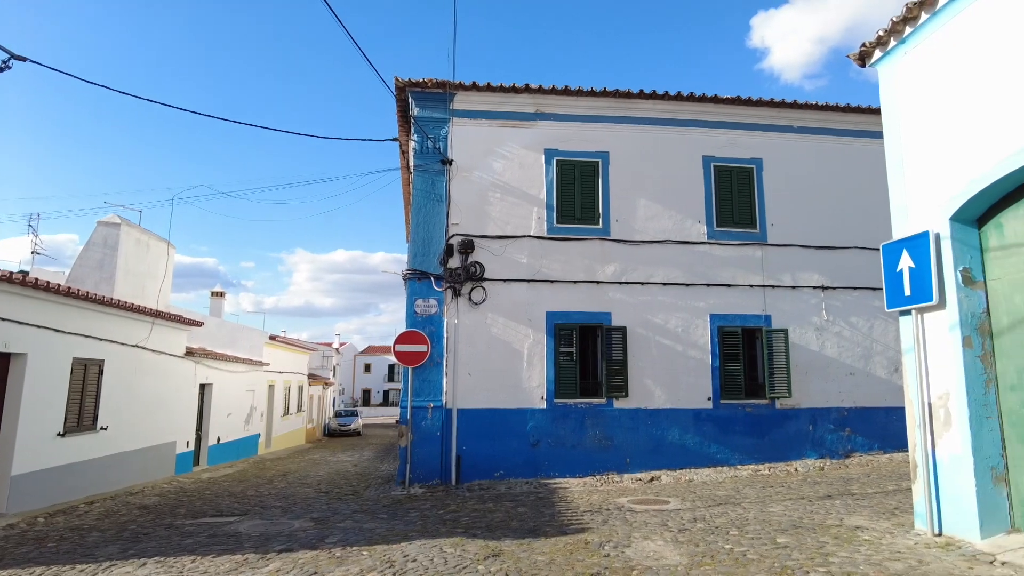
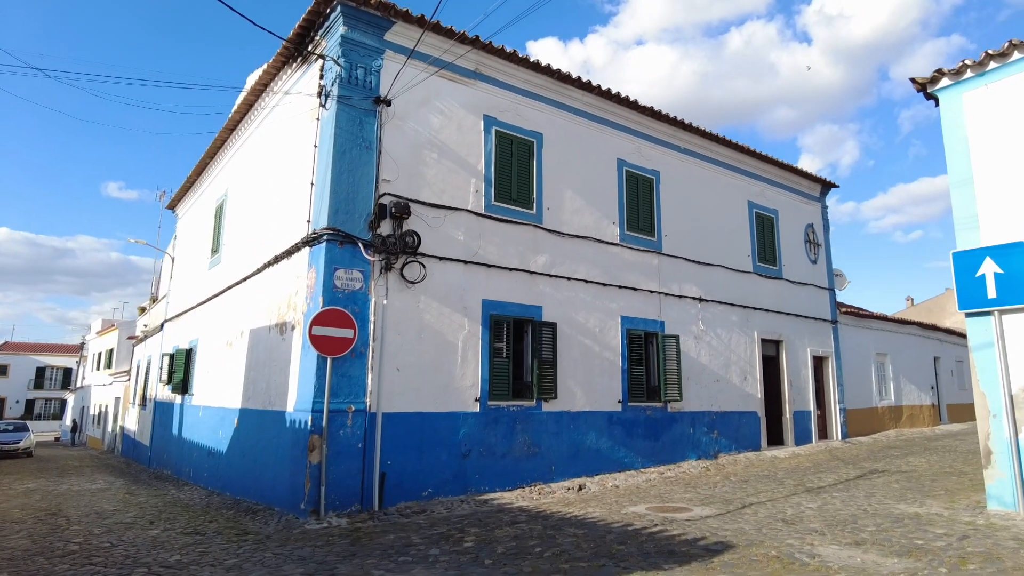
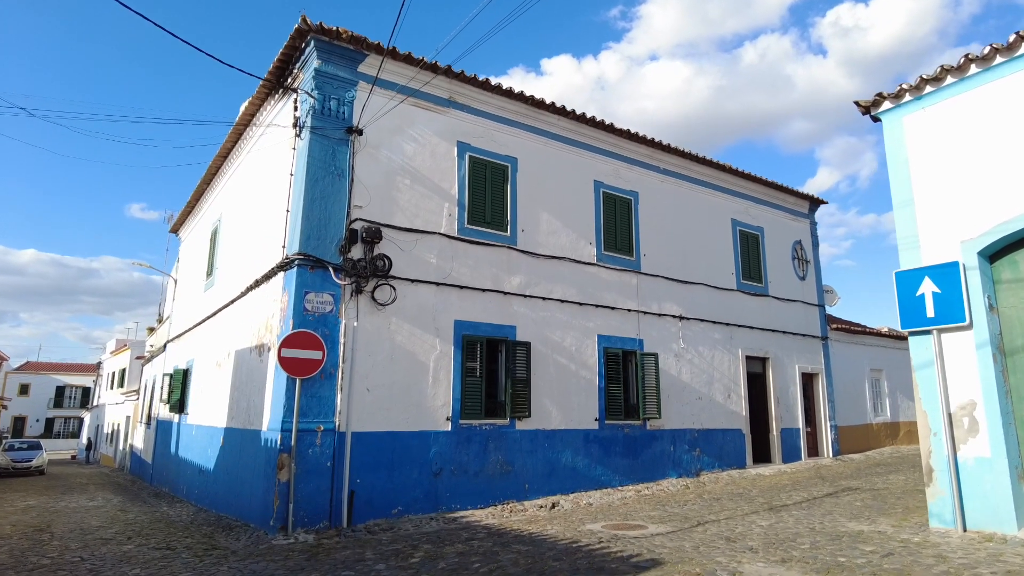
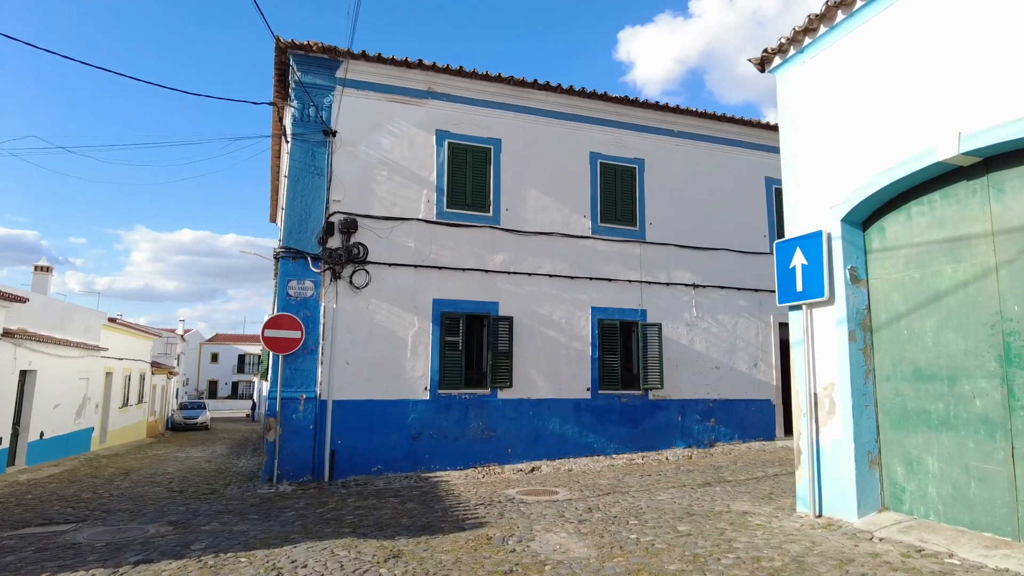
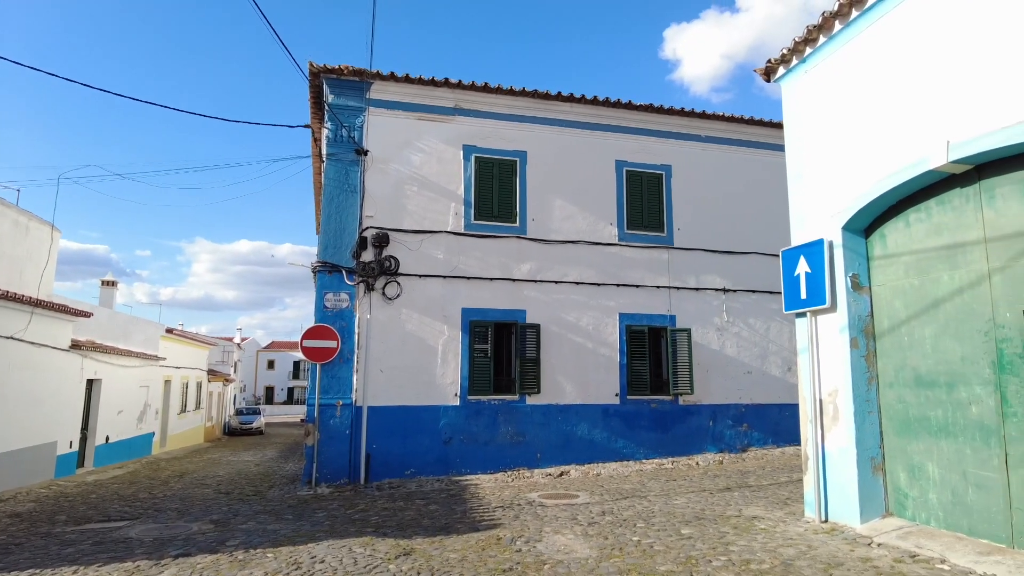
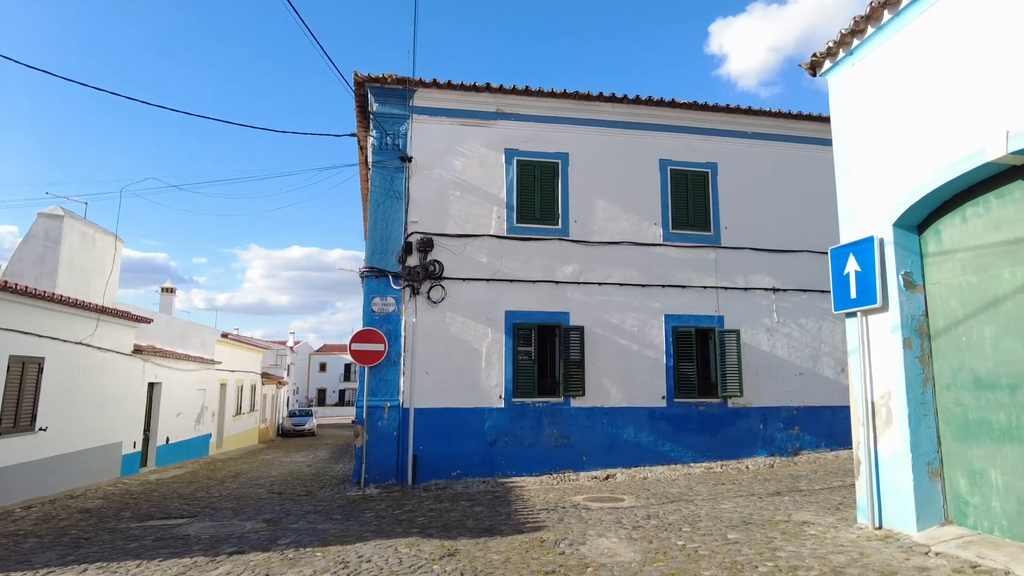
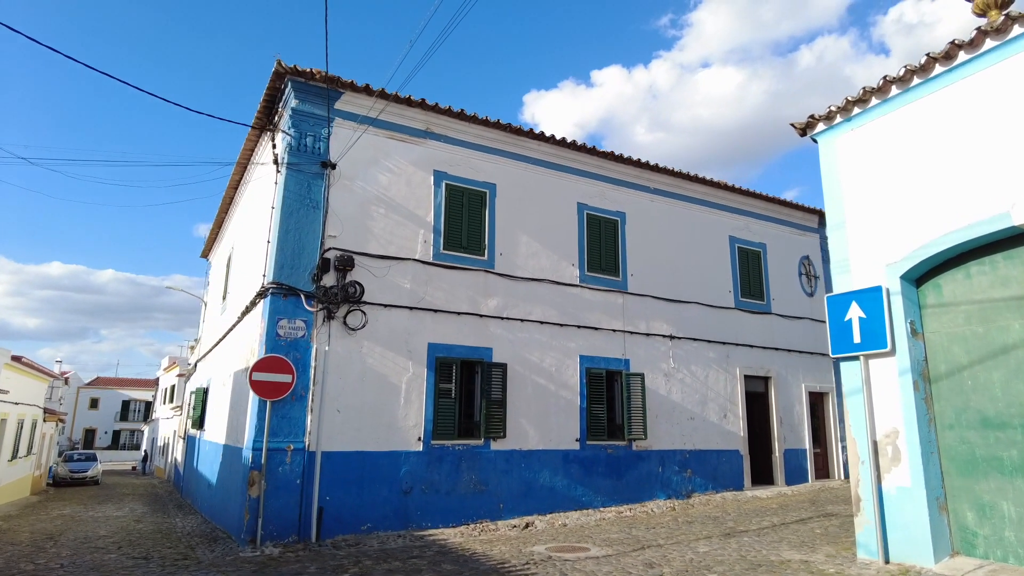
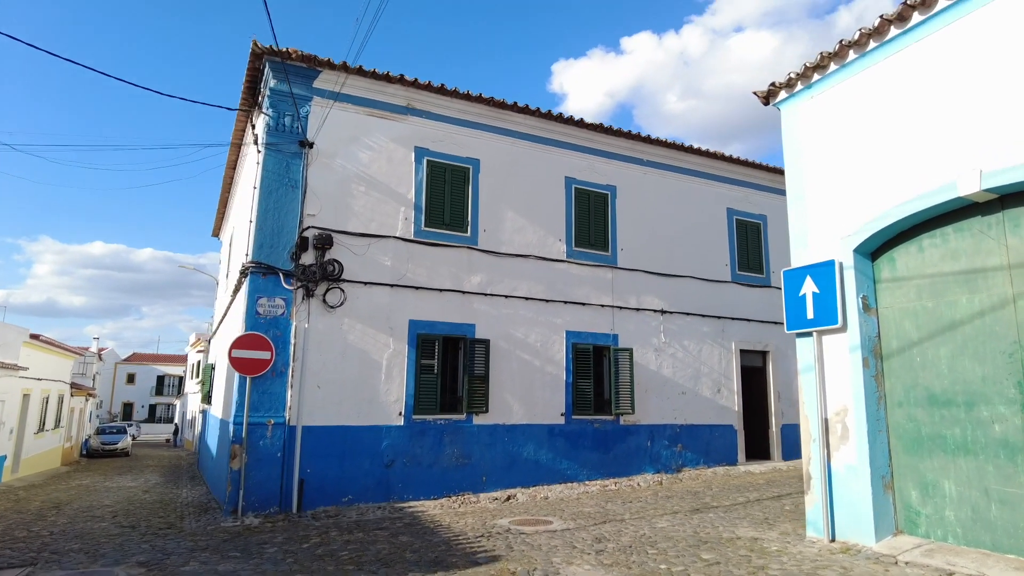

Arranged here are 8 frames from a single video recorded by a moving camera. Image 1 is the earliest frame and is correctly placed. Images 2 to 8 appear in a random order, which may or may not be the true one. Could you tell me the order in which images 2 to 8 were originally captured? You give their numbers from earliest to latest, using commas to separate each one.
6, 5, 4, 8, 7, 3, 2
